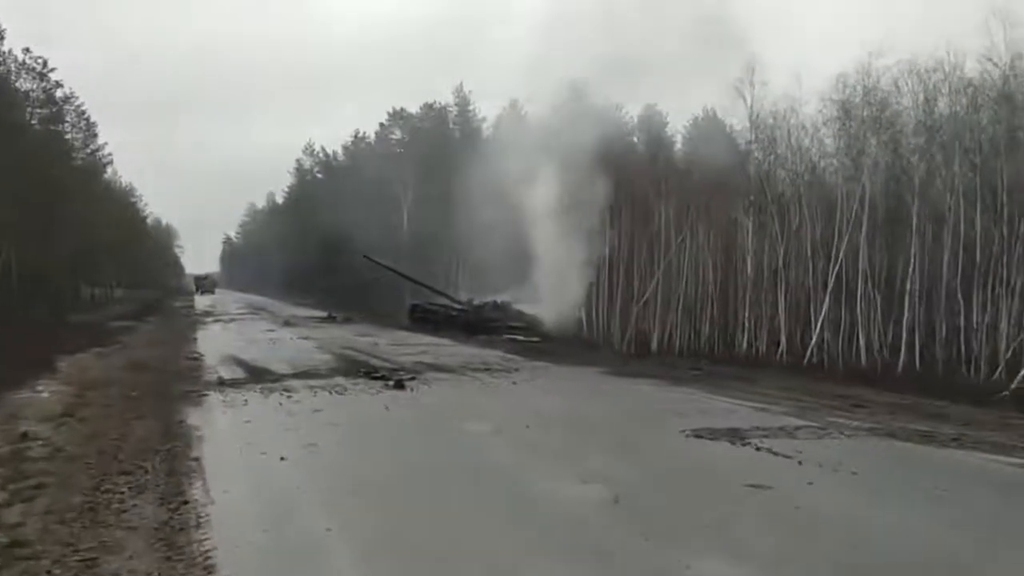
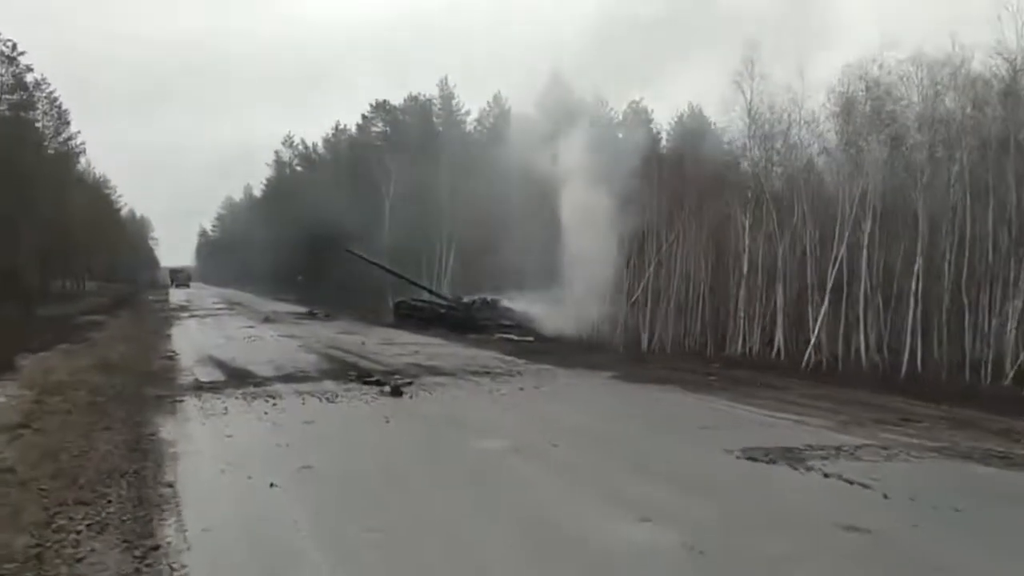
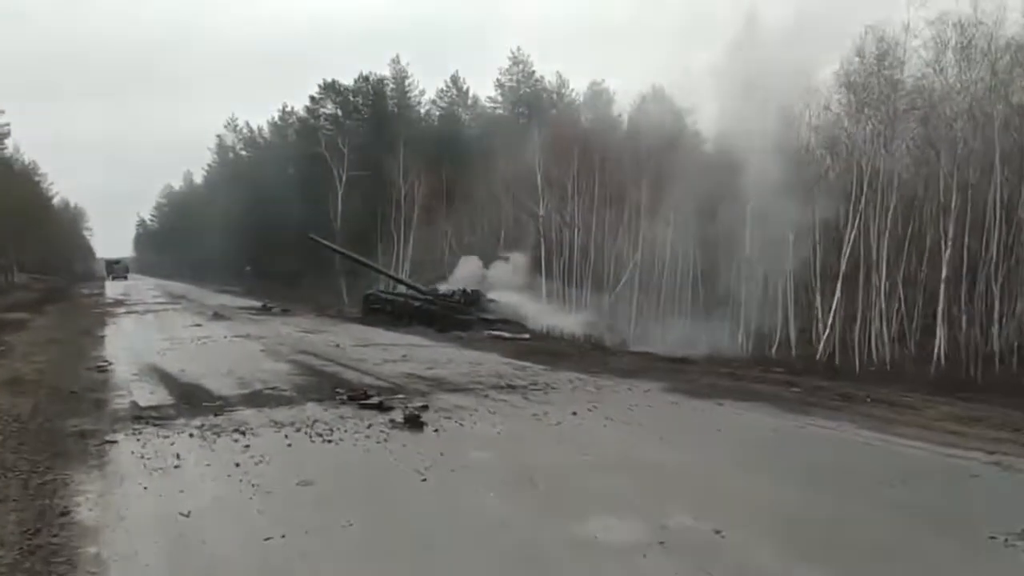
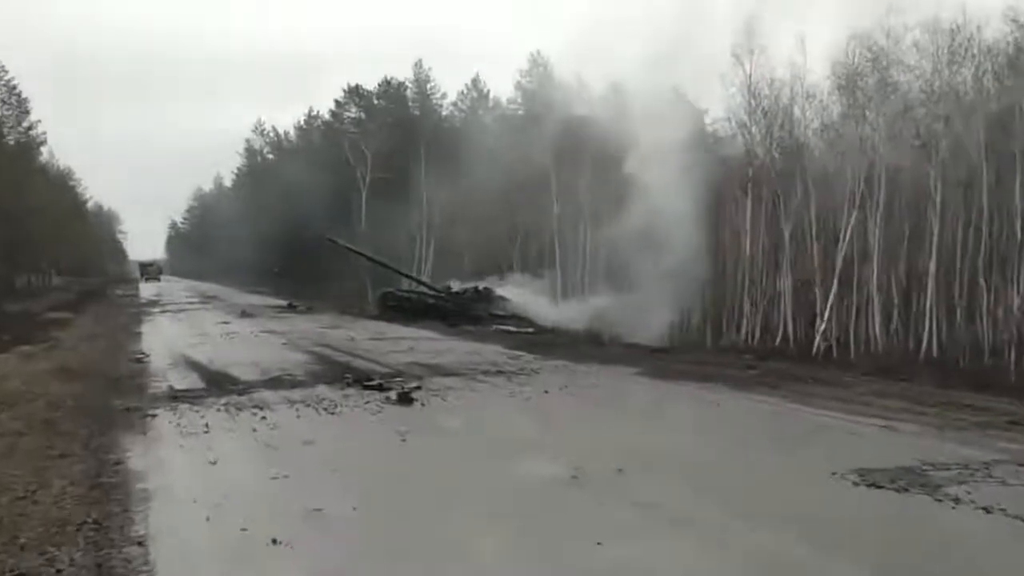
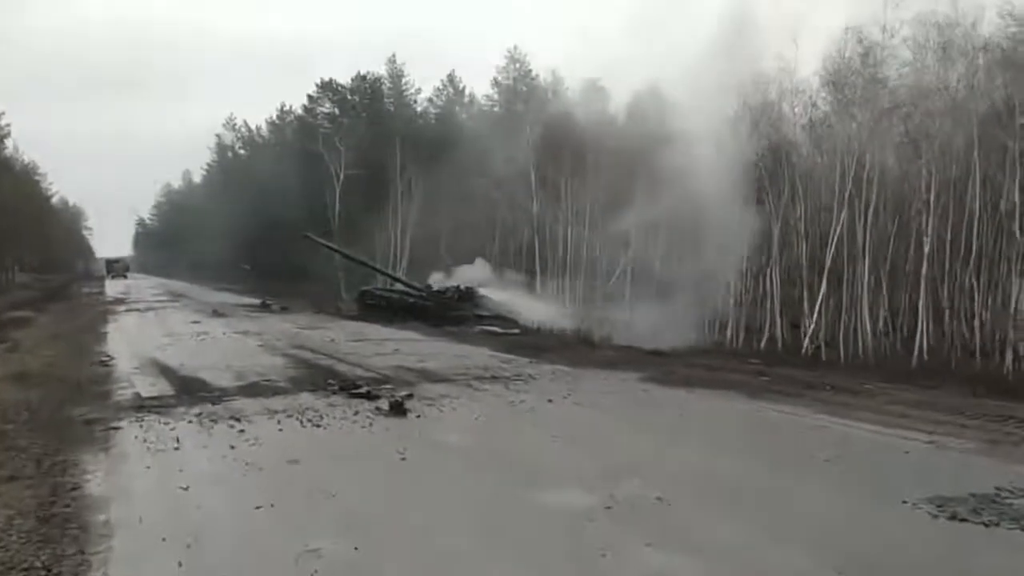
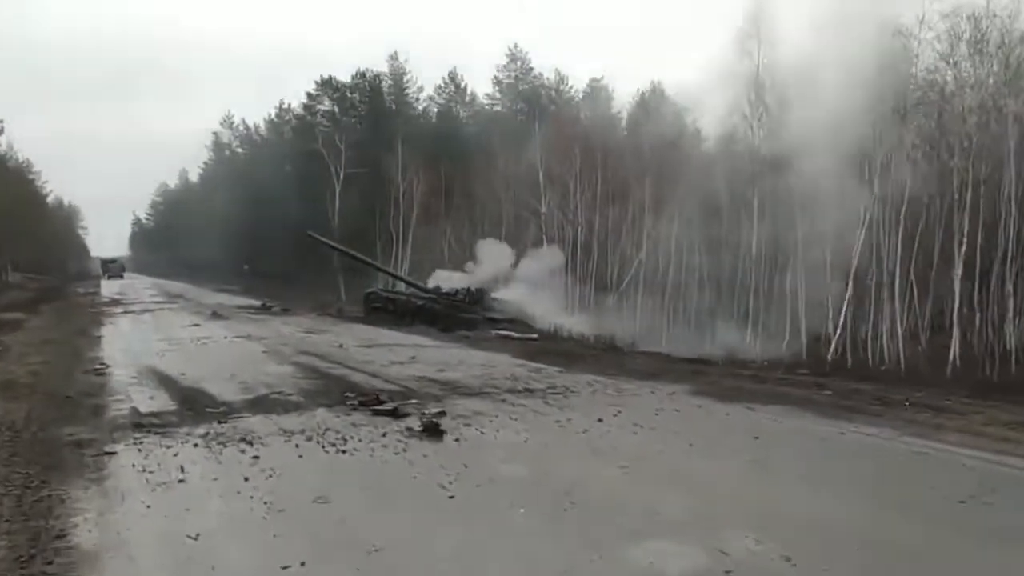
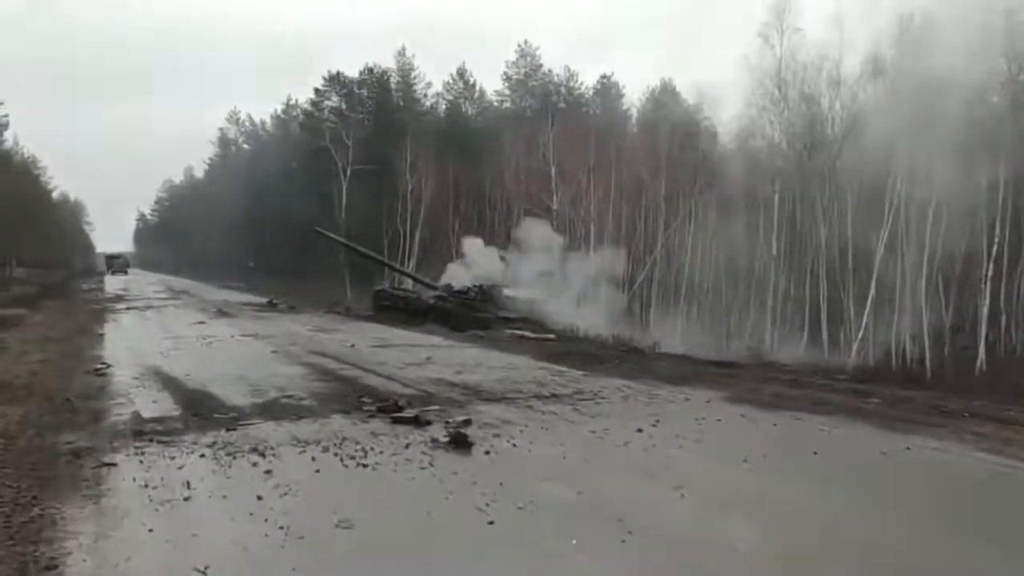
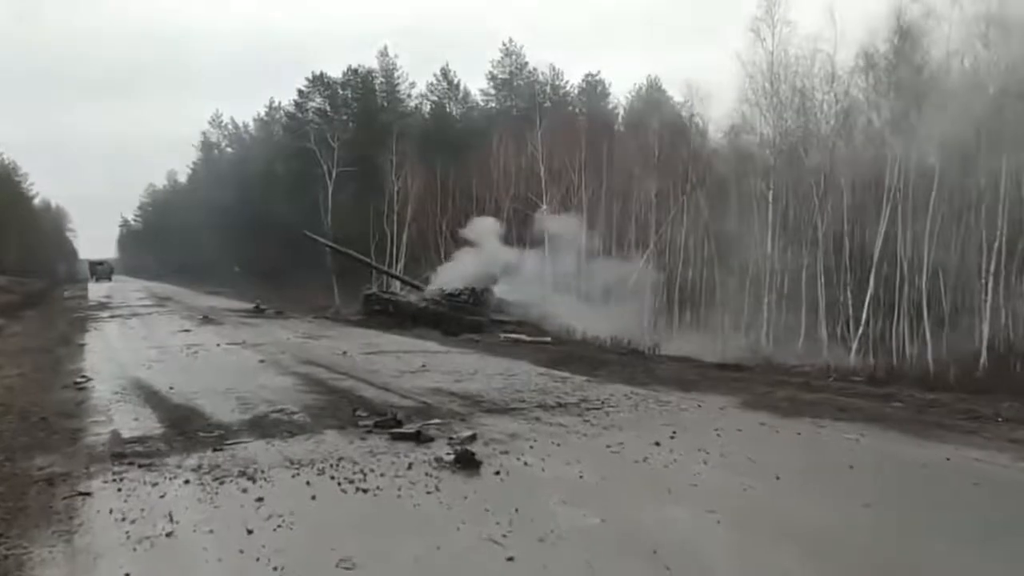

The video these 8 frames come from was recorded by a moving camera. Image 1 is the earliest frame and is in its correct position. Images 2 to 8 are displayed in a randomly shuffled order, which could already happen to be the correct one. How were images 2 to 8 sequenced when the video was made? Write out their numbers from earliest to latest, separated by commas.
2, 4, 5, 3, 6, 7, 8
